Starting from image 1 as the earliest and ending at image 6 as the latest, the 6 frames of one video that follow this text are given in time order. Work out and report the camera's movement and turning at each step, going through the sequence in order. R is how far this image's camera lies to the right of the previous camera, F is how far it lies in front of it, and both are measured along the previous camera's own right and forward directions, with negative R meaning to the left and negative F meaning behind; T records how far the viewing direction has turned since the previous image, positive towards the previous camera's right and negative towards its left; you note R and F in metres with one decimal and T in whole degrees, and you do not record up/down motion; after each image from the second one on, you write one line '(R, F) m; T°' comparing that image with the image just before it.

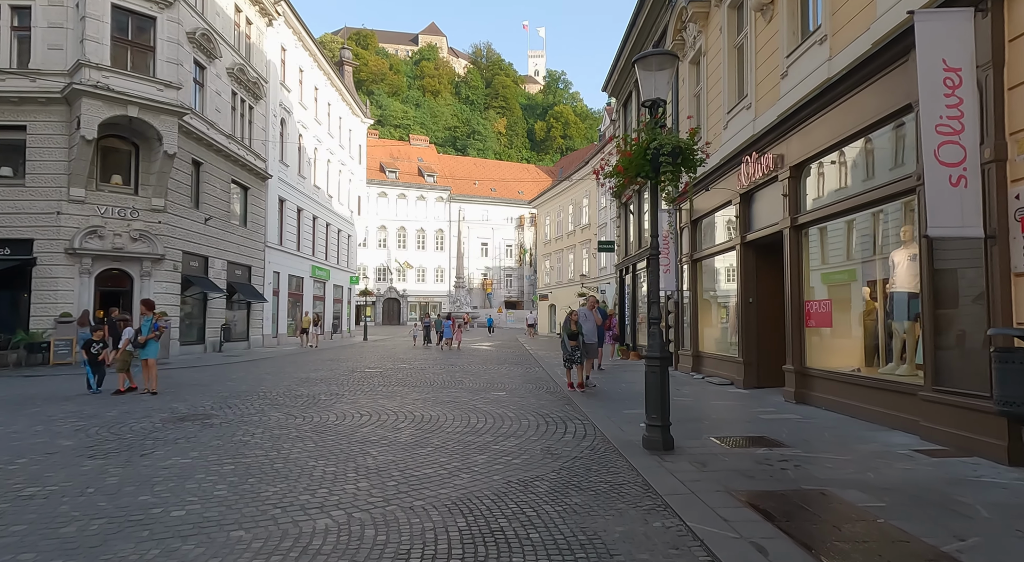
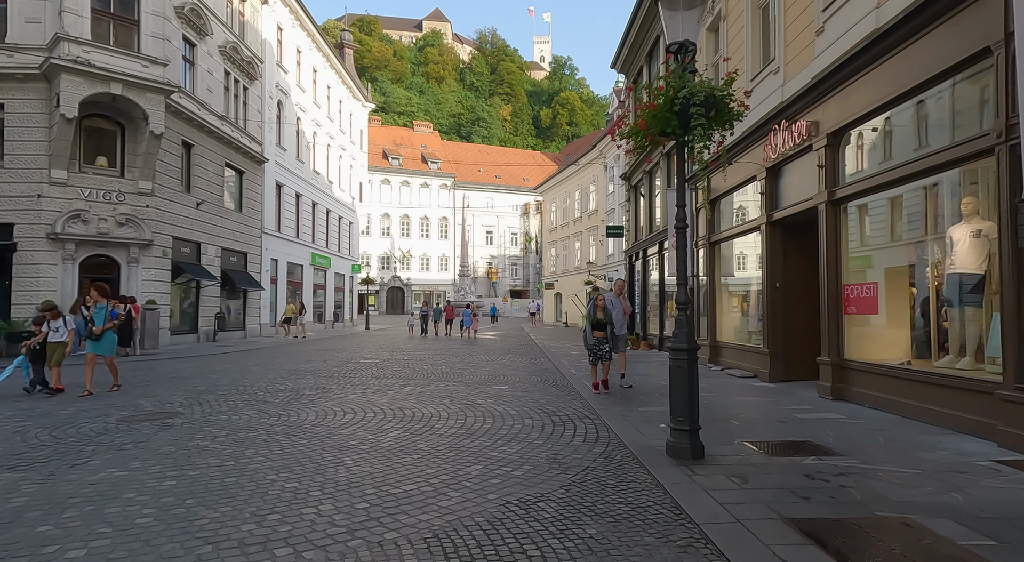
(0.0, +1.0) m; -1°
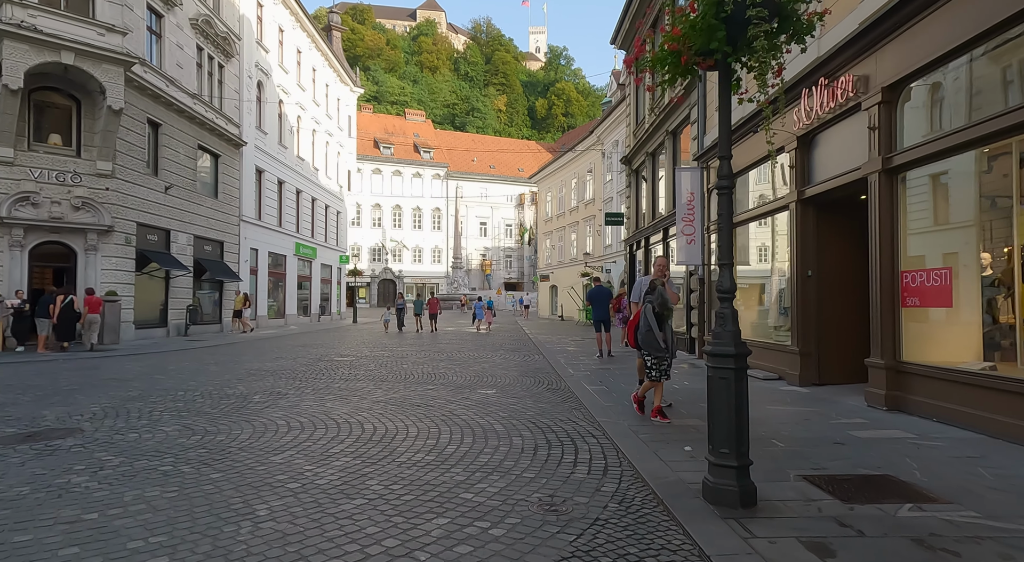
(+0.1, +1.5) m; 0°
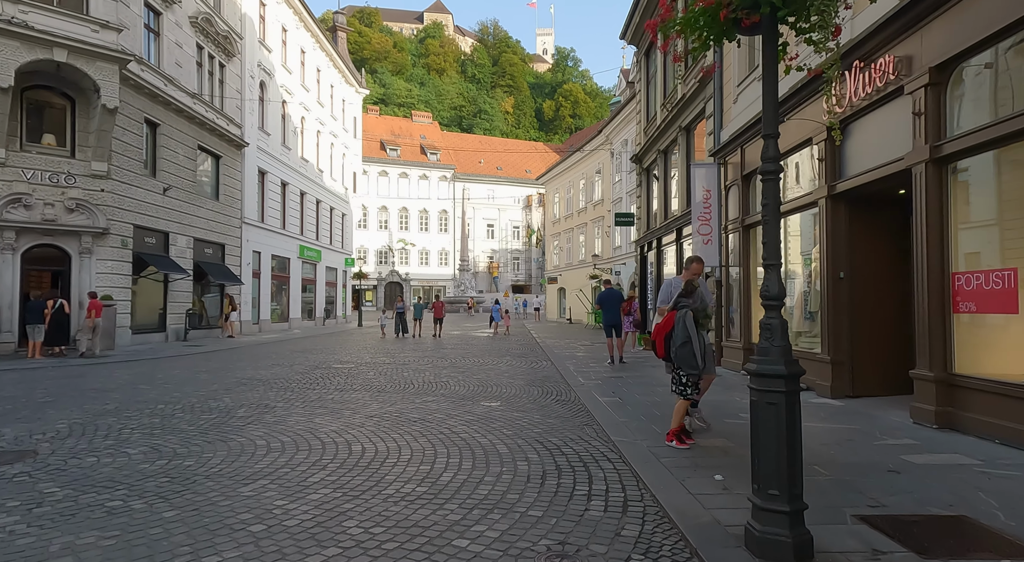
(0.0, +0.7) m; -1°
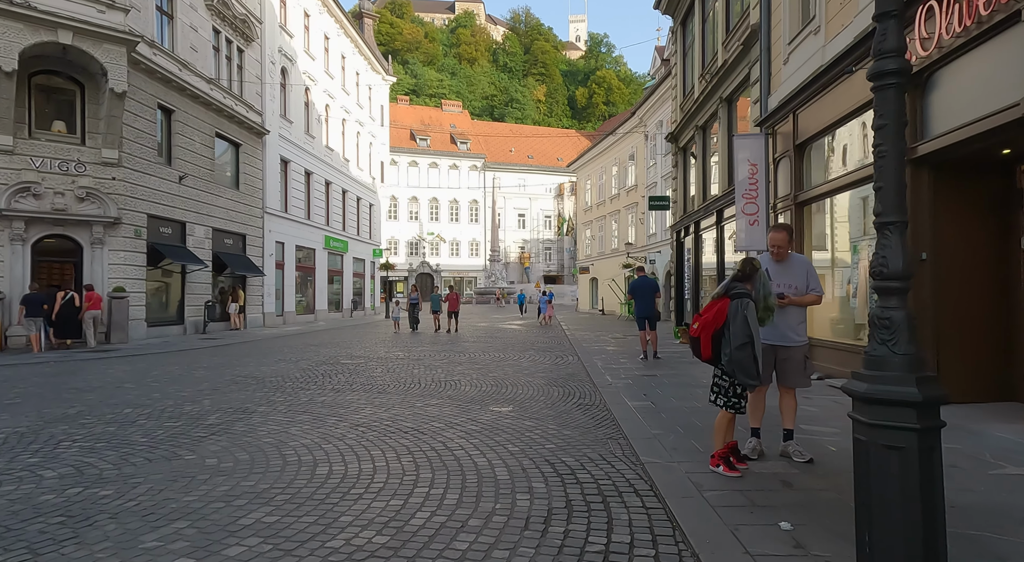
(+0.2, +1.2) m; -3°
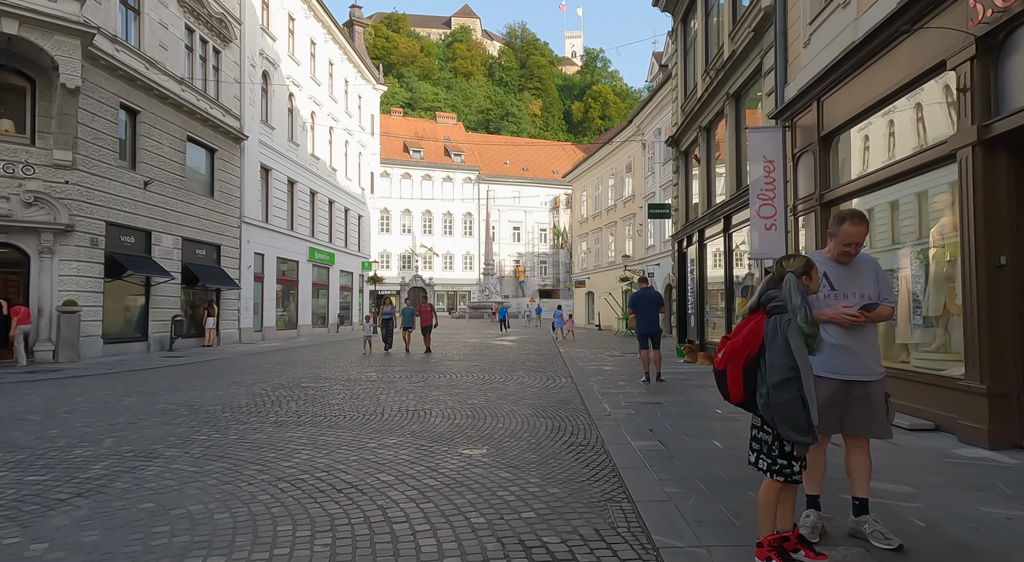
(+0.2, +1.5) m; 0°
